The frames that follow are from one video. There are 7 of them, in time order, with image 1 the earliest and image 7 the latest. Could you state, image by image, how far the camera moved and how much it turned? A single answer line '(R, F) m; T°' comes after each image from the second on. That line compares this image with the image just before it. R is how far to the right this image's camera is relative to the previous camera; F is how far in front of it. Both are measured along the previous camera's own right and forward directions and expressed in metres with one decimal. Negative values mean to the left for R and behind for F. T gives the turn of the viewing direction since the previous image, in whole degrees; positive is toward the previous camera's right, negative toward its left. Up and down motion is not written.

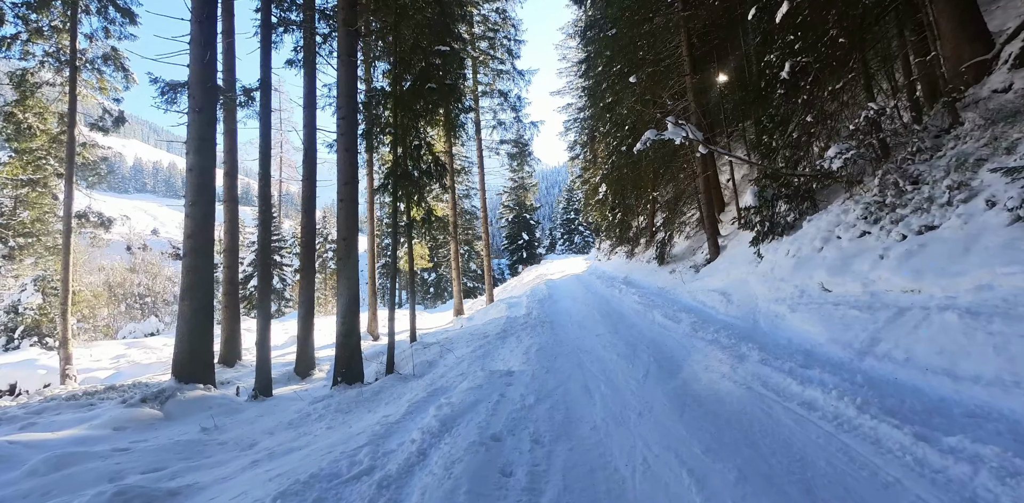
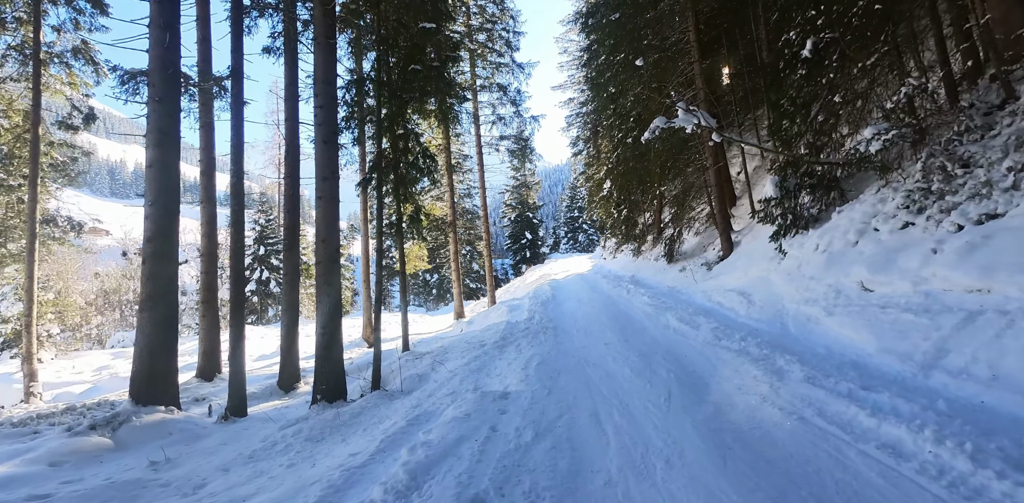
(+0.1, +0.8) m; -1°
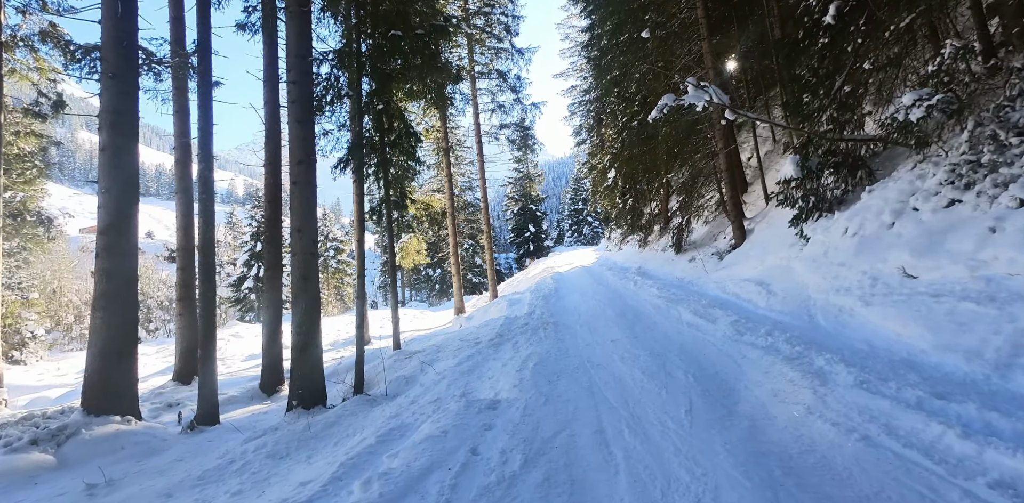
(+0.1, +0.7) m; -1°
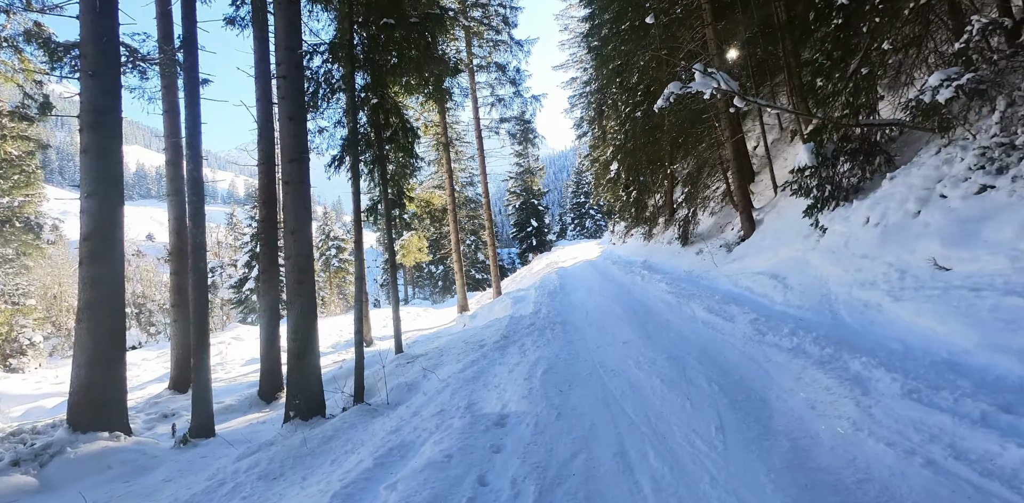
(0.0, +0.3) m; 0°
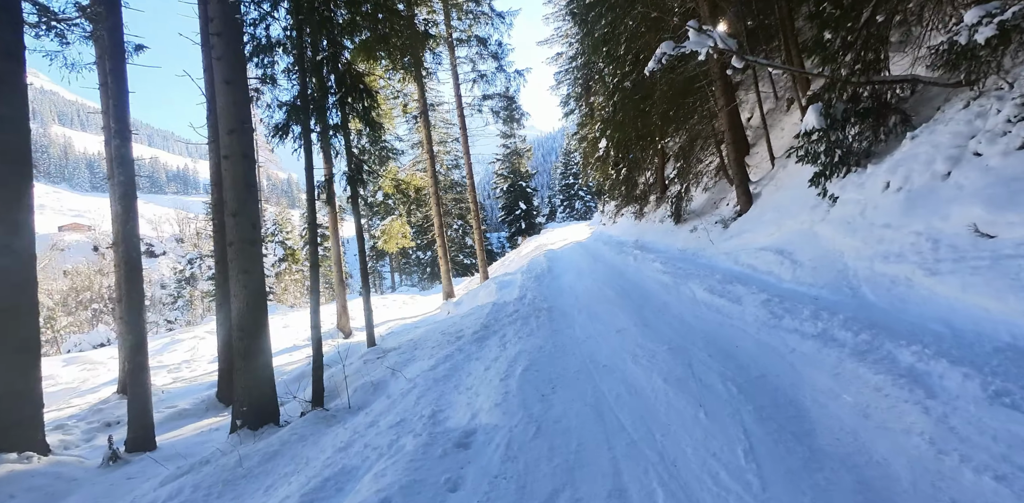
(+0.2, +0.8) m; +1°
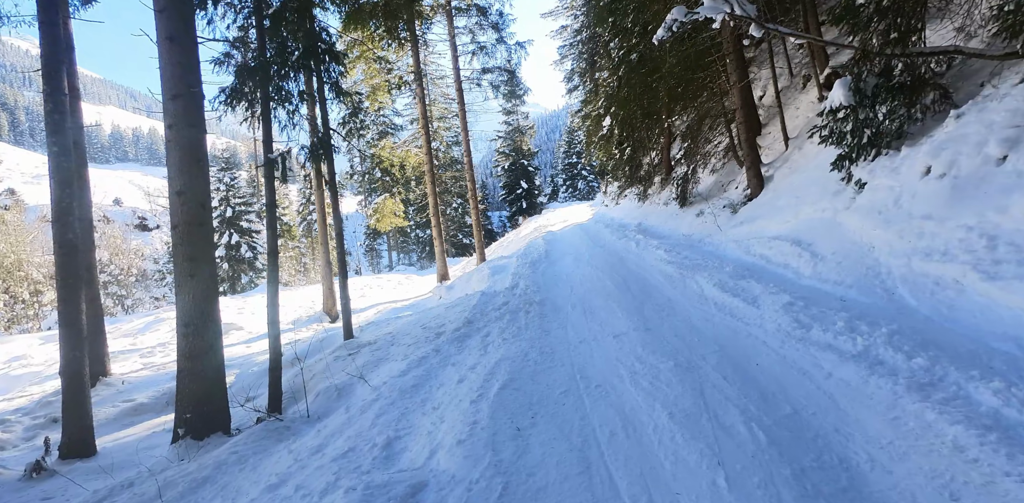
(+0.2, +0.7) m; 0°
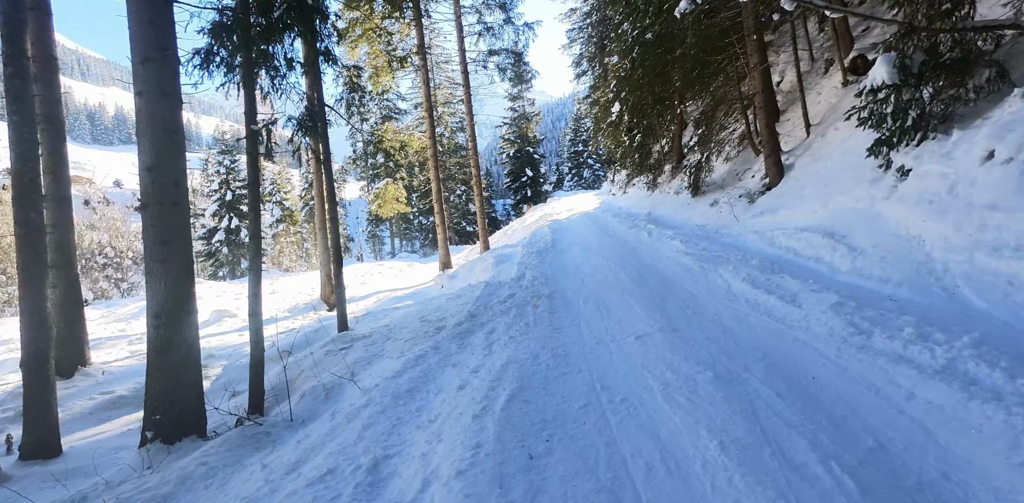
(-0.1, +0.5) m; 0°
